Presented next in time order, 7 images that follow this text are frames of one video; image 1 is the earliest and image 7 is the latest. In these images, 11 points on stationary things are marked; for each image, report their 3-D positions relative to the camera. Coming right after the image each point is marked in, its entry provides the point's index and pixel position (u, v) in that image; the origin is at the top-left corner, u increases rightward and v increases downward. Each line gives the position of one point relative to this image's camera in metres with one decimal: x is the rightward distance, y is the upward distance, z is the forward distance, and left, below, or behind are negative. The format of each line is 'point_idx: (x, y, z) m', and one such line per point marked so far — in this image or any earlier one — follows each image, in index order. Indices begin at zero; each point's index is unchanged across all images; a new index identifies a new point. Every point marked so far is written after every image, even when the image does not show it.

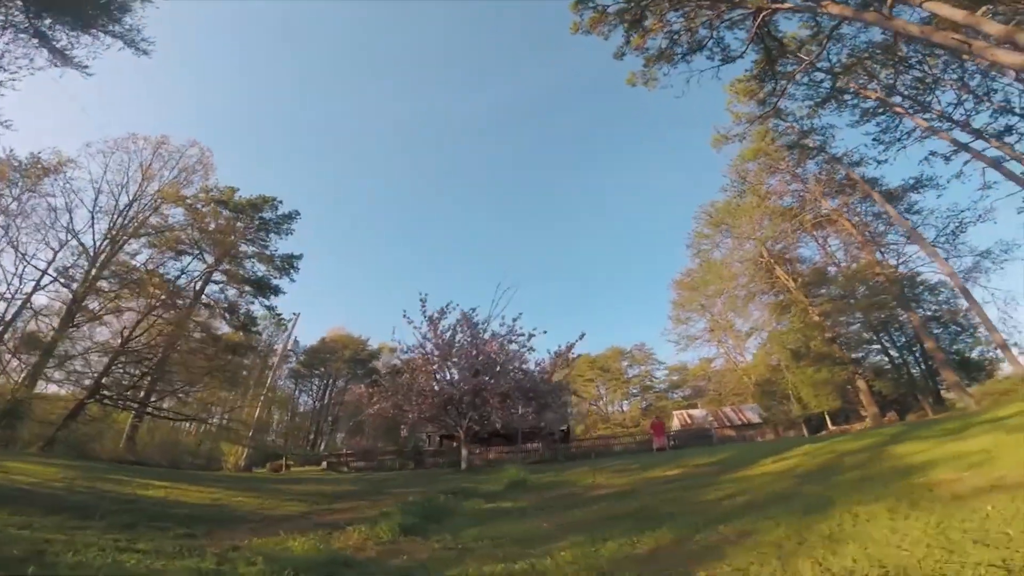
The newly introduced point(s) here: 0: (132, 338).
0: (-8.1, -1.1, +12.8) m
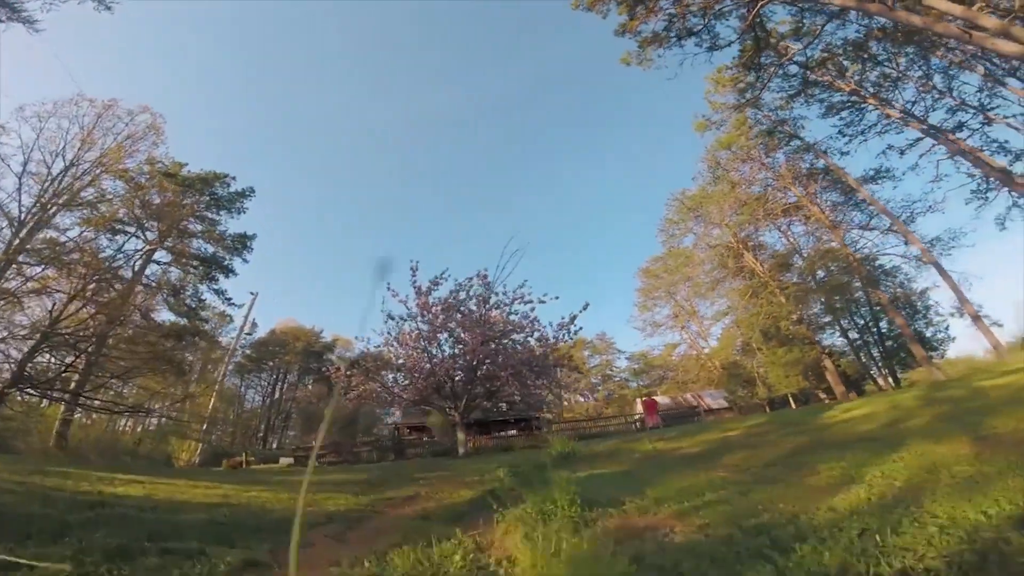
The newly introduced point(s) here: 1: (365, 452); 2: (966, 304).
0: (-8.3, -0.6, +11.1) m
1: (-4.6, -5.4, +19.2) m
2: (+12.0, -0.7, +15.9) m
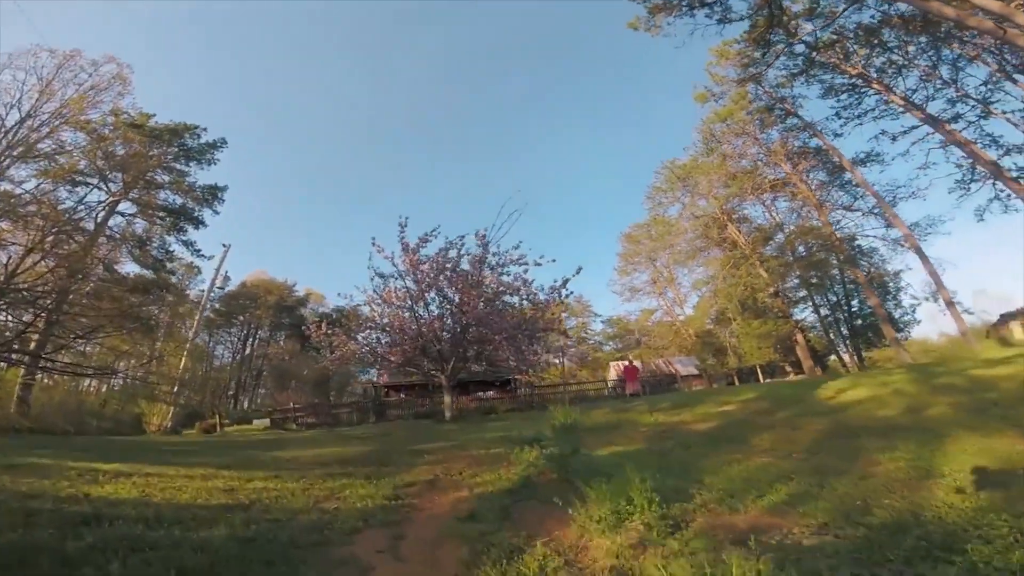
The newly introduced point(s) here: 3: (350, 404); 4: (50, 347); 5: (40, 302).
0: (-8.5, +0.2, +10.5) m
1: (-5.3, -4.1, +19.0) m
2: (+11.6, +0.1, +16.2) m
3: (-5.2, -3.8, +19.2) m
4: (-8.1, -1.0, +10.6) m
5: (-8.1, -0.2, +10.3) m
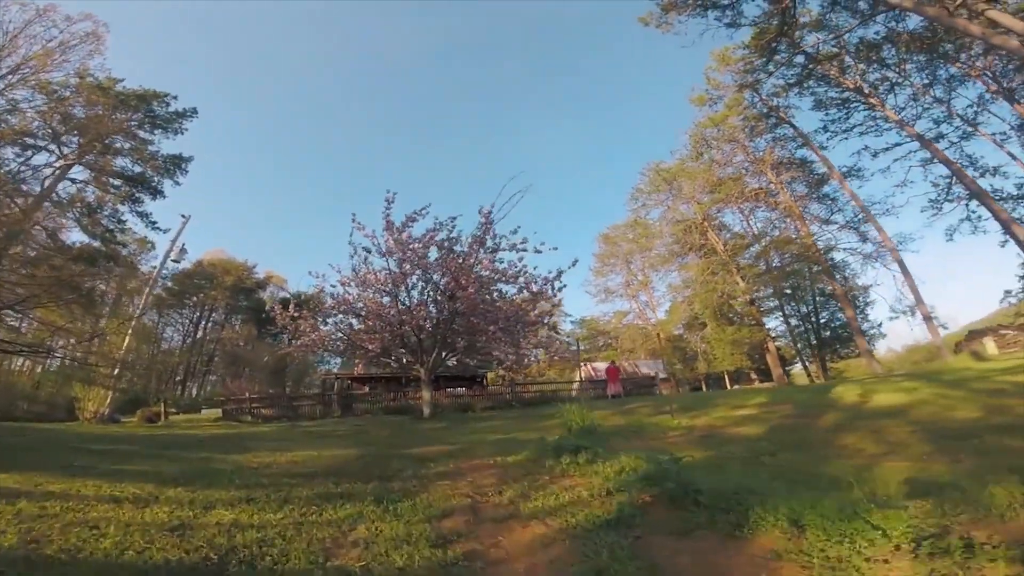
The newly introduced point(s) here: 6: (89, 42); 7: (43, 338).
0: (-8.7, +0.8, +9.1) m
1: (-6.2, -3.6, +17.9) m
2: (+11.0, -0.3, +16.1) m
3: (-6.1, -3.3, +18.0) m
4: (-8.4, -0.4, +9.3) m
5: (-8.3, +0.3, +9.0) m
6: (-13.7, +8.1, +19.7) m
7: (-9.5, -1.0, +12.3) m
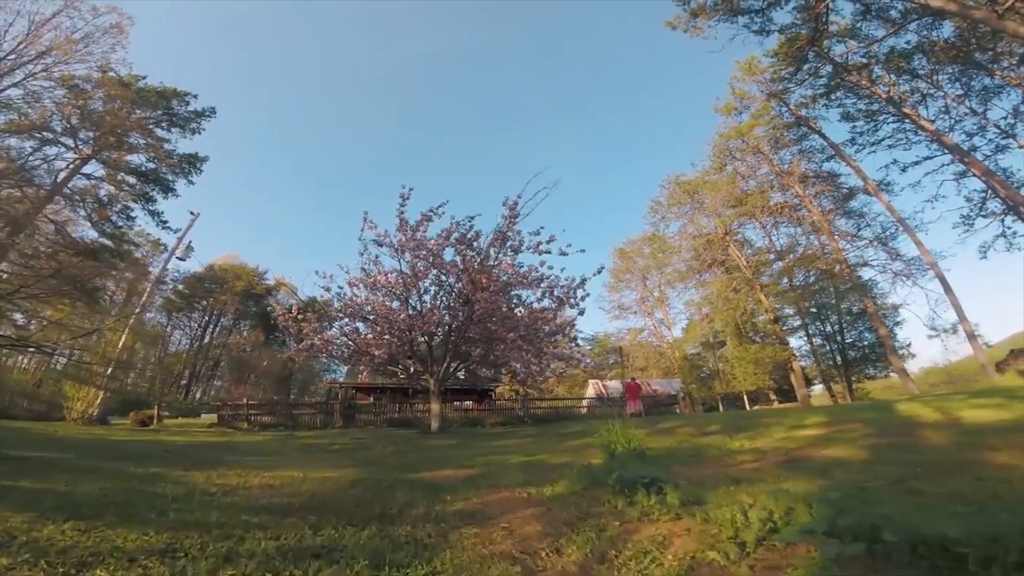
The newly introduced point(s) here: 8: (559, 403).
0: (-8.3, +1.0, +8.5) m
1: (-5.9, -3.7, +17.1) m
2: (+11.4, -1.0, +15.1) m
3: (-5.8, -3.4, +17.3) m
4: (-8.1, -0.2, +8.7) m
5: (-7.9, +0.6, +8.4) m
6: (-12.9, +8.2, +19.4) m
7: (-9.2, -0.9, +11.6) m
8: (+1.4, -3.5, +18.4) m
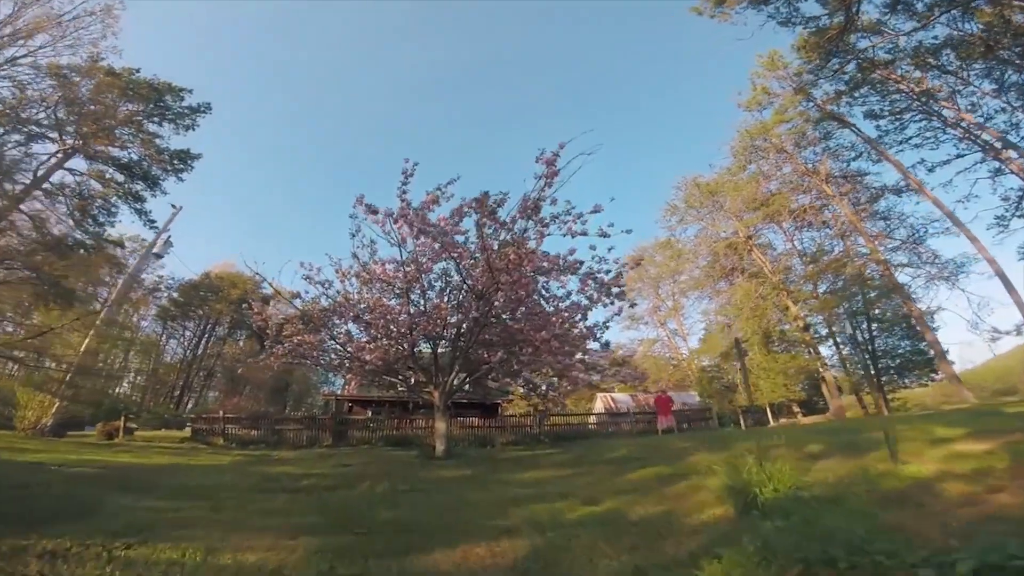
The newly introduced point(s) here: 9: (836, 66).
0: (-8.0, +1.1, +7.1) m
1: (-5.6, -3.8, +15.6) m
2: (+11.7, -1.1, +13.6) m
3: (-5.5, -3.4, +15.7) m
4: (-7.8, -0.1, +7.2) m
5: (-7.7, +0.7, +7.0) m
6: (-12.5, +8.1, +18.1) m
7: (-8.9, -0.8, +10.2) m
8: (+1.7, -3.7, +16.9) m
9: (+8.5, +5.7, +16.0) m
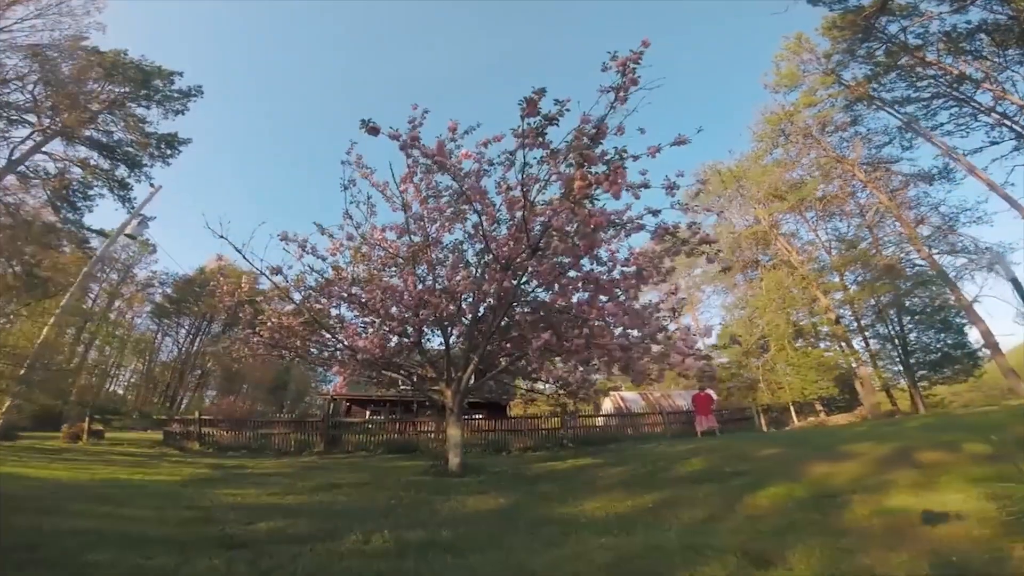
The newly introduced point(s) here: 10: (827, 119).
0: (-7.8, +1.4, +5.8) m
1: (-5.3, -3.5, +14.2) m
2: (+12.0, -0.8, +12.2) m
3: (-5.2, -3.2, +14.4) m
4: (-7.5, +0.1, +5.9) m
5: (-7.4, +0.9, +5.6) m
6: (-12.2, +8.4, +16.7) m
7: (-8.6, -0.5, +8.8) m
8: (+2.0, -3.4, +15.6) m
9: (+8.8, +6.0, +14.6) m
10: (+10.5, +5.7, +19.9) m
